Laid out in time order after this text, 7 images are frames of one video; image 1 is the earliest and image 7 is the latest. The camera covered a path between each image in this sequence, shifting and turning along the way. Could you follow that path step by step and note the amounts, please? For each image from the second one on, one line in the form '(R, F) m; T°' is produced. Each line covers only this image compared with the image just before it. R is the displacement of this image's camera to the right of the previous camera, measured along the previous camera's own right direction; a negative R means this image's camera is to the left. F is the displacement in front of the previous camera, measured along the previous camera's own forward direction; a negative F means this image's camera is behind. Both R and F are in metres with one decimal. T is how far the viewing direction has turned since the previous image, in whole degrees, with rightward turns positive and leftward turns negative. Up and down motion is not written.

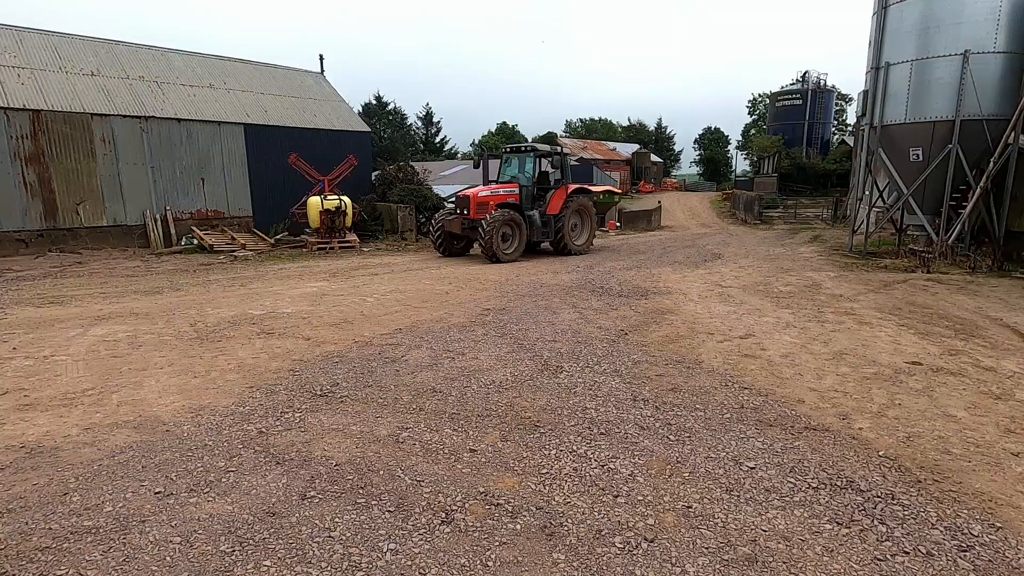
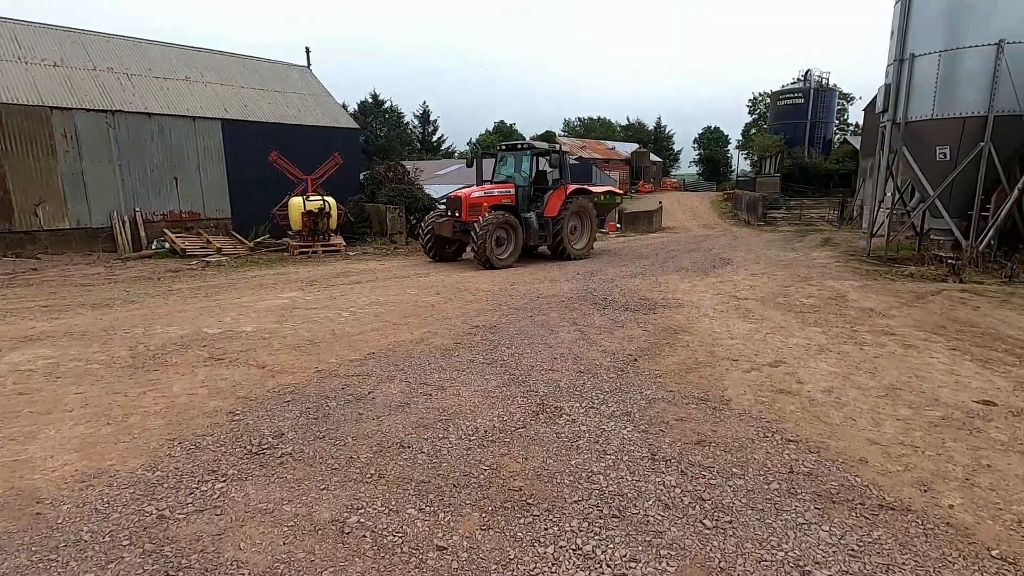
(+0.1, +0.8) m; 0°
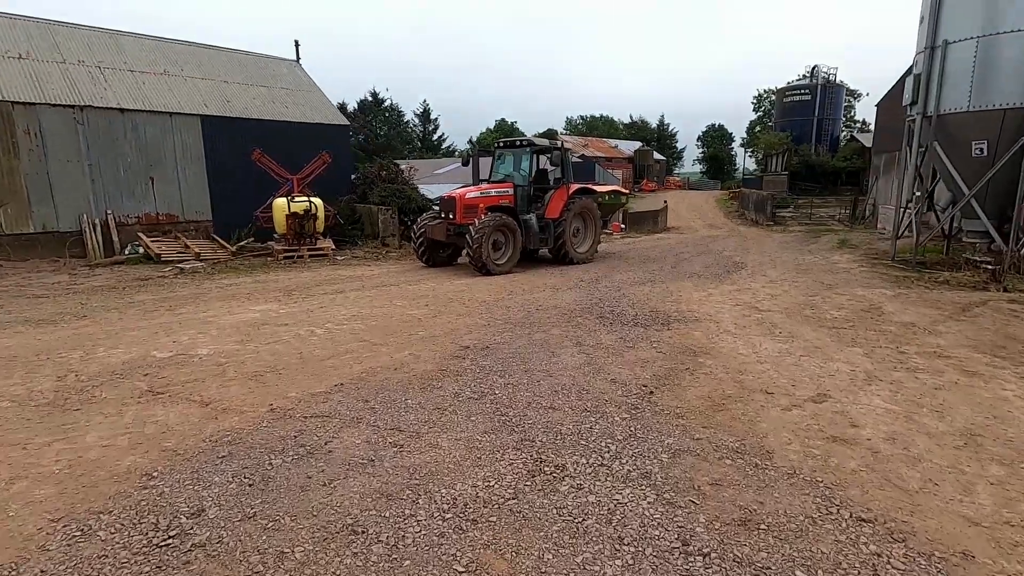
(+0.1, +0.7) m; 0°
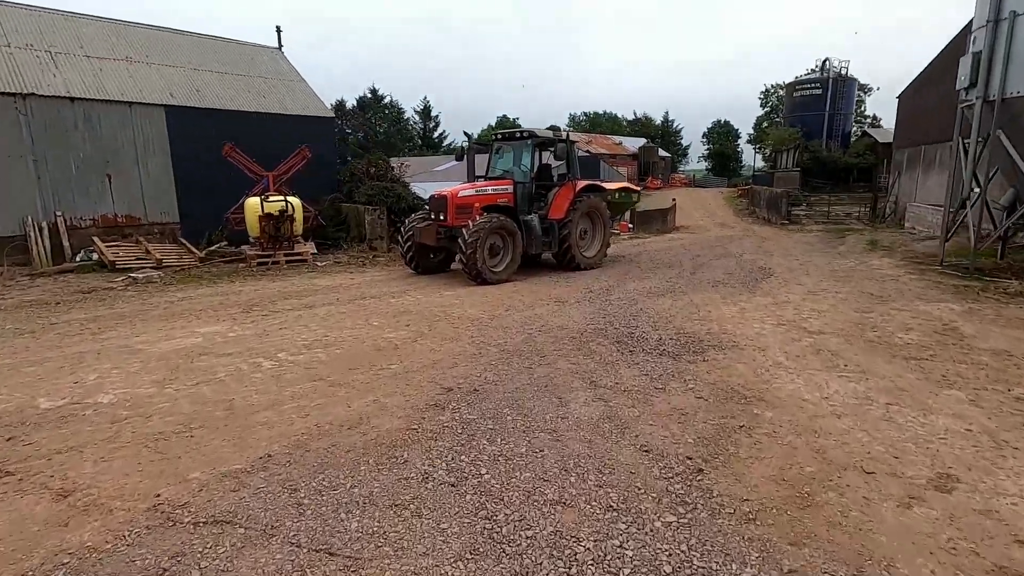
(+0.1, +1.1) m; 0°
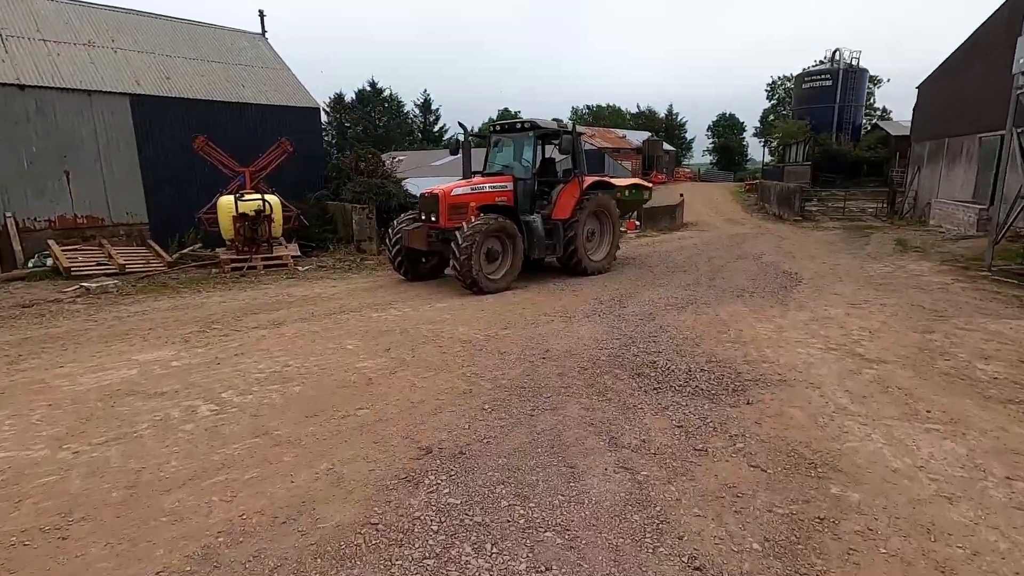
(0.0, +0.9) m; 0°
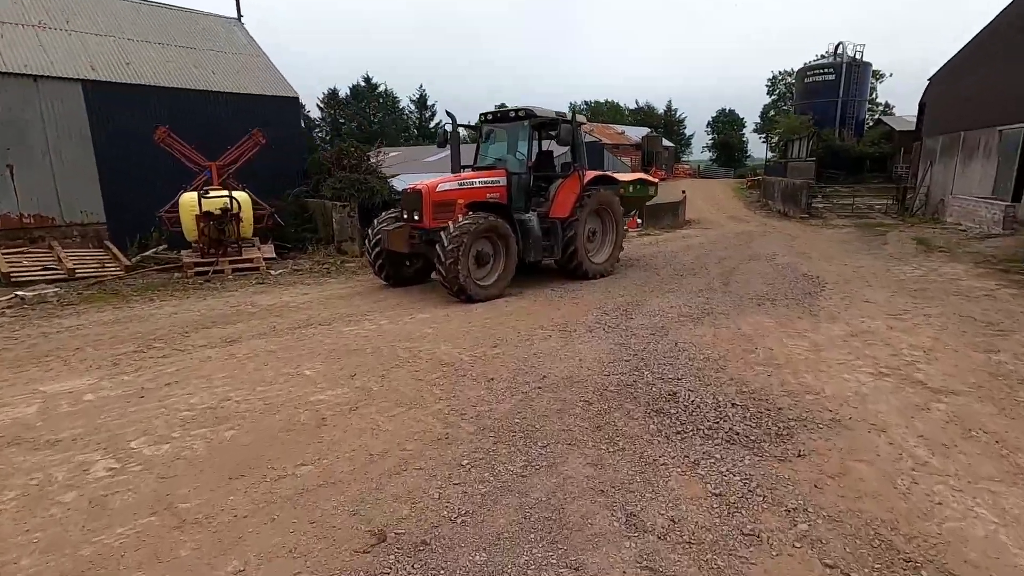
(+0.1, +0.8) m; 0°
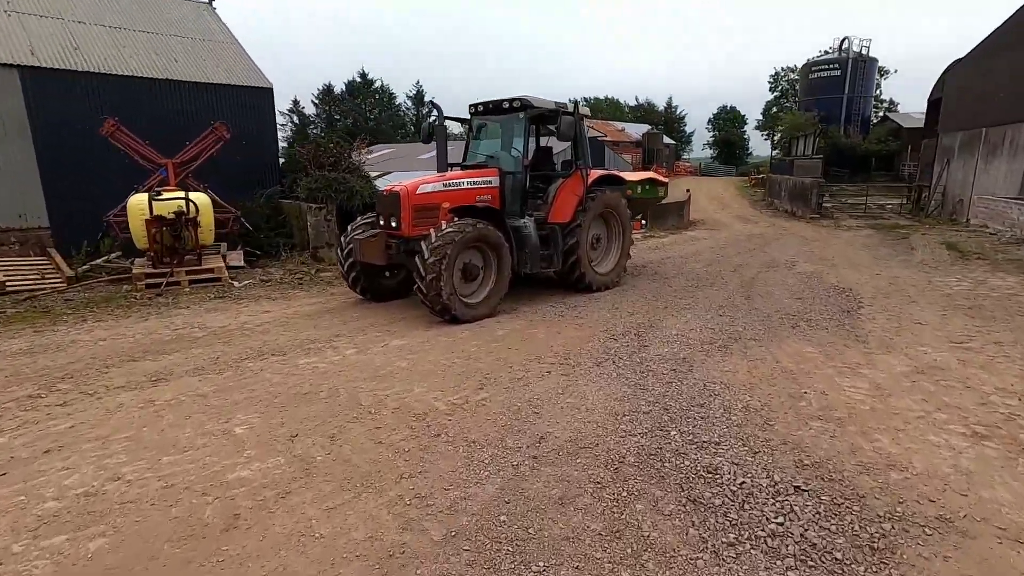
(+0.1, +0.9) m; 0°
